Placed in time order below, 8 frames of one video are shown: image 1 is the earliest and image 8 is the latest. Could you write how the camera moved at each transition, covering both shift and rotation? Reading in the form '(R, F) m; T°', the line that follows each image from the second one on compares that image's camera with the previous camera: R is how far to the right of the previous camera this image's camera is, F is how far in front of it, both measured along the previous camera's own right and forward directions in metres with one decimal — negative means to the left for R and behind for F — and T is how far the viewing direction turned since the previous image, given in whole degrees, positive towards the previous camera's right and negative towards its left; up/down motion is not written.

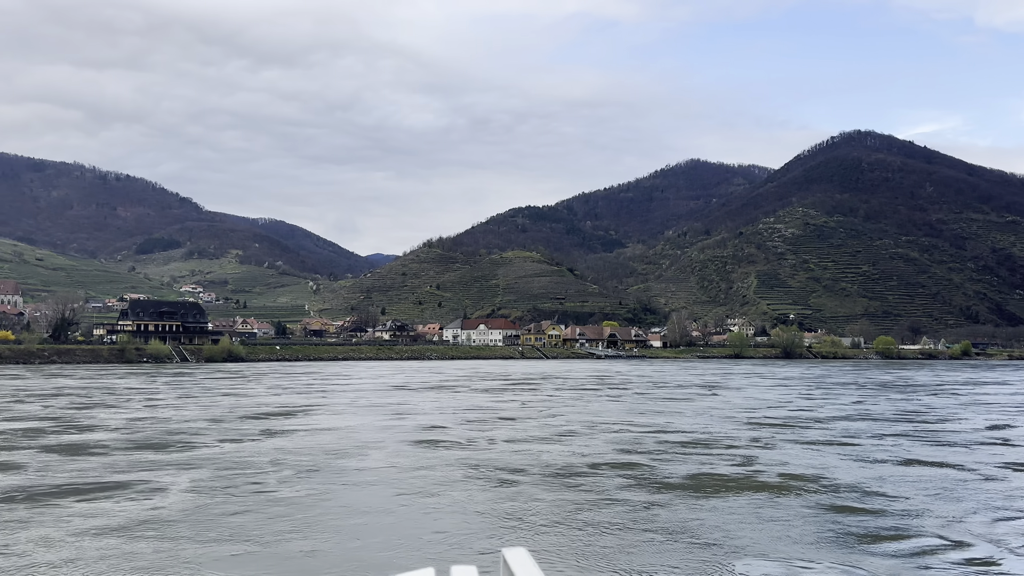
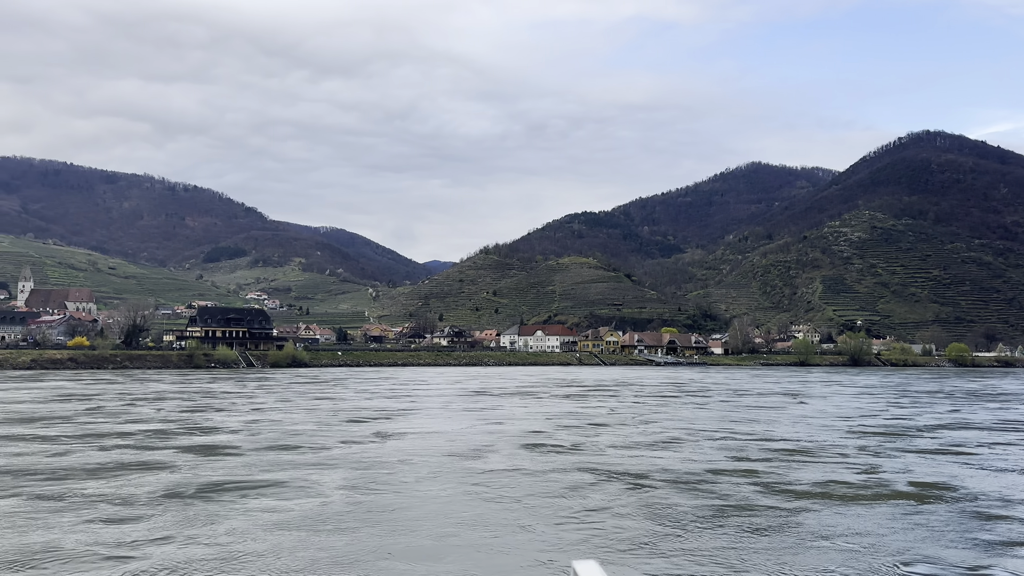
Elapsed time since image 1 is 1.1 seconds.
(-1.0, -0.3) m; -4°
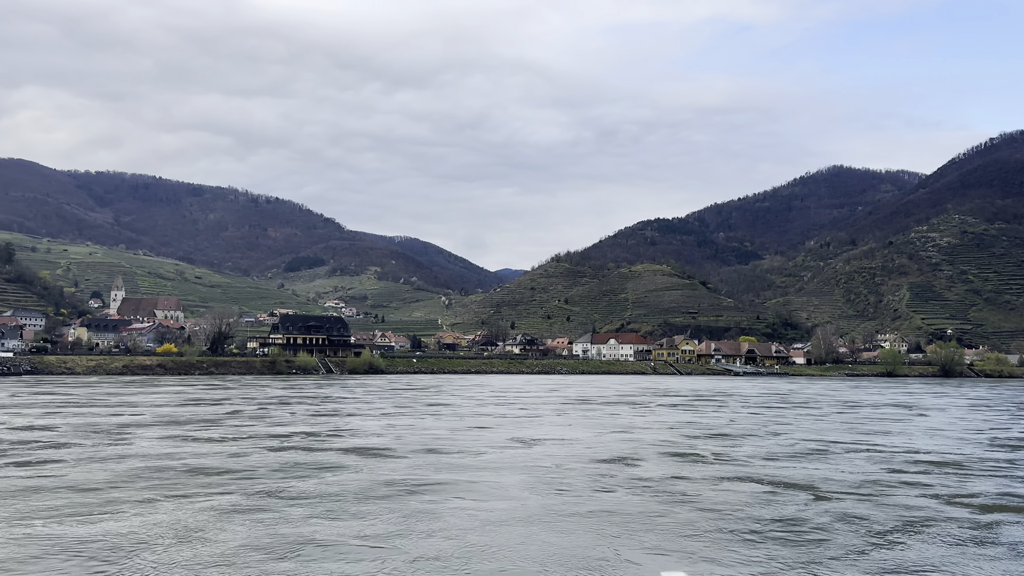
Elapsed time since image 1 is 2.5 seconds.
(-1.4, -0.5) m; -5°
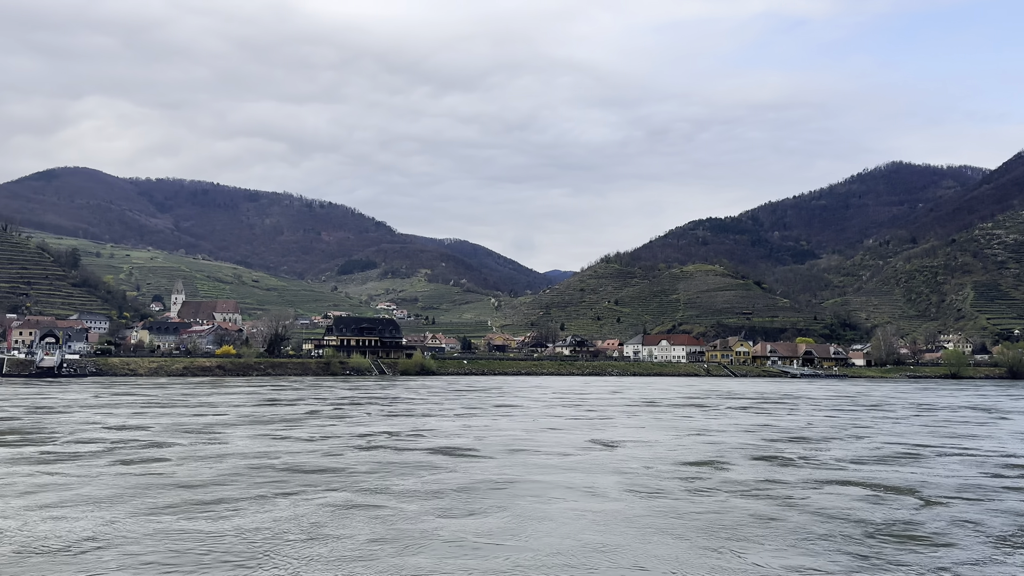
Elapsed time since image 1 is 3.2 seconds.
(-0.7, -0.2) m; -4°
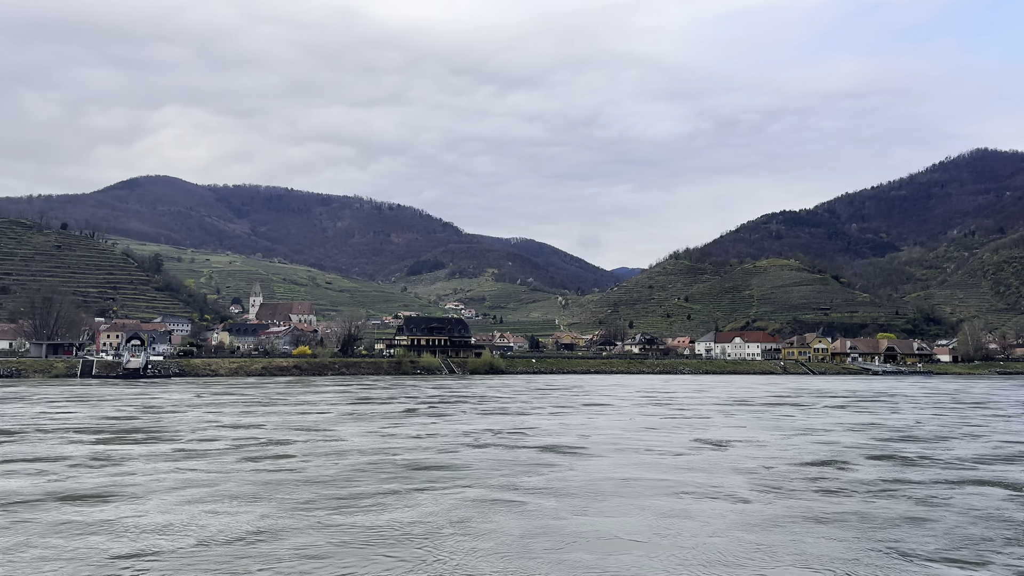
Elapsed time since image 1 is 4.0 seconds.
(-0.8, -0.2) m; -5°
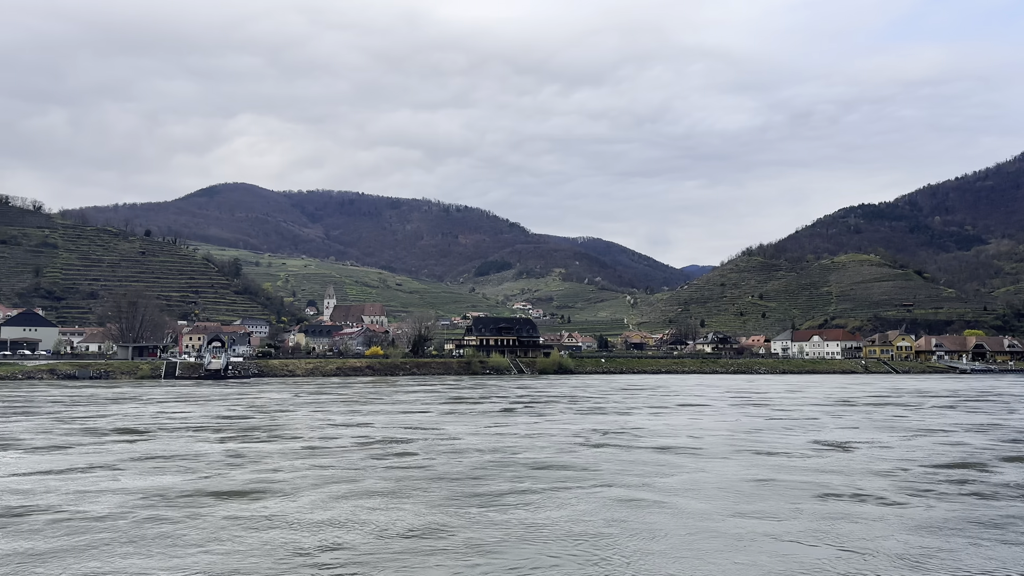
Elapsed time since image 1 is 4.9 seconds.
(-1.0, -0.2) m; -5°
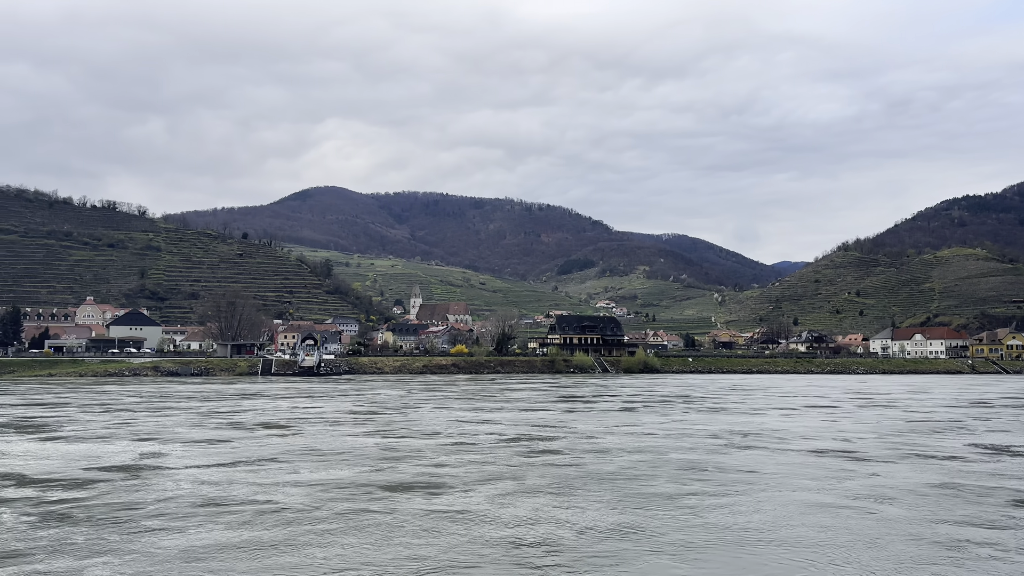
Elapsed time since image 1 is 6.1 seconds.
(-1.3, -0.2) m; -6°
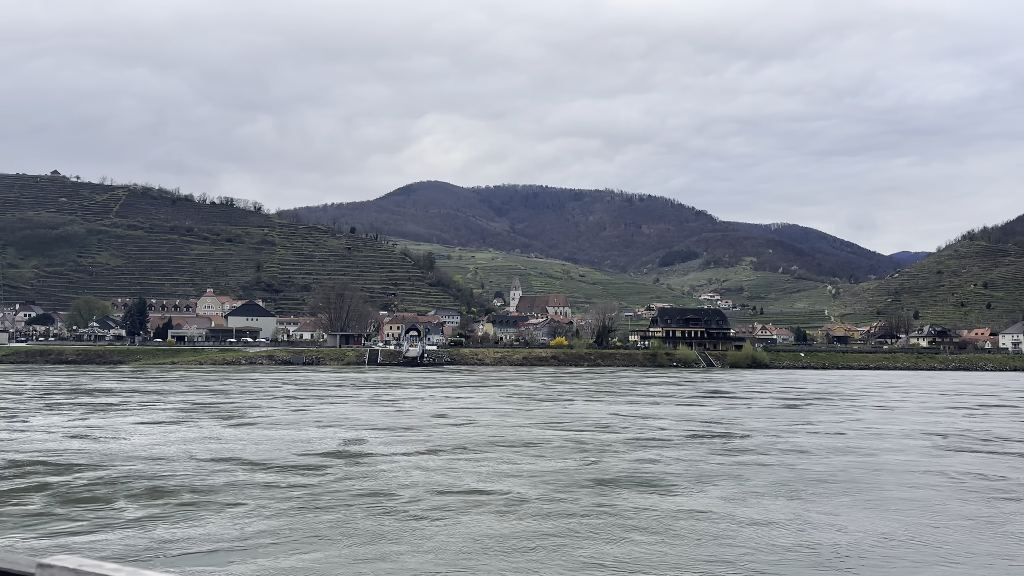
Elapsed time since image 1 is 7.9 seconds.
(-2.0, -0.1) m; -7°
